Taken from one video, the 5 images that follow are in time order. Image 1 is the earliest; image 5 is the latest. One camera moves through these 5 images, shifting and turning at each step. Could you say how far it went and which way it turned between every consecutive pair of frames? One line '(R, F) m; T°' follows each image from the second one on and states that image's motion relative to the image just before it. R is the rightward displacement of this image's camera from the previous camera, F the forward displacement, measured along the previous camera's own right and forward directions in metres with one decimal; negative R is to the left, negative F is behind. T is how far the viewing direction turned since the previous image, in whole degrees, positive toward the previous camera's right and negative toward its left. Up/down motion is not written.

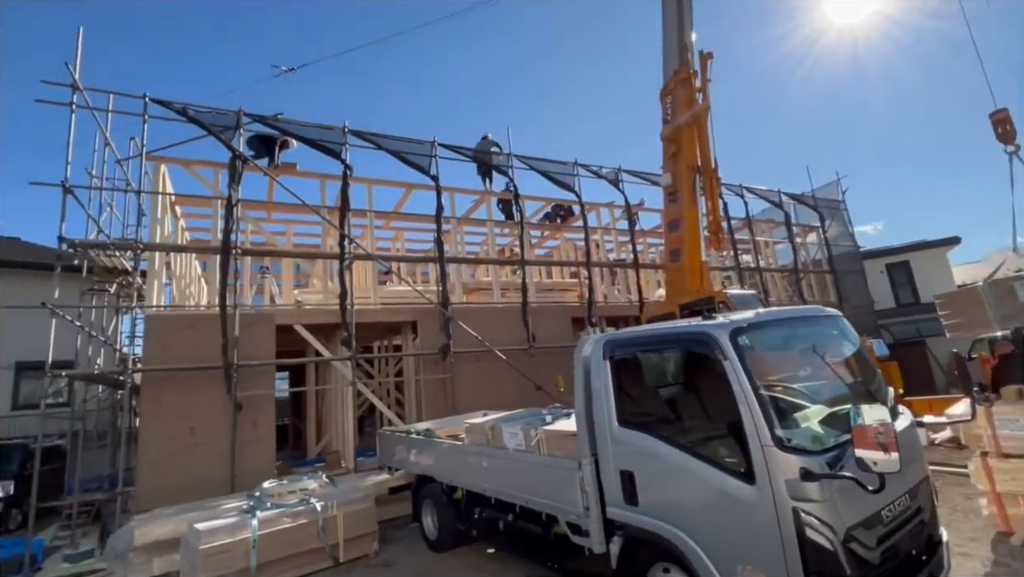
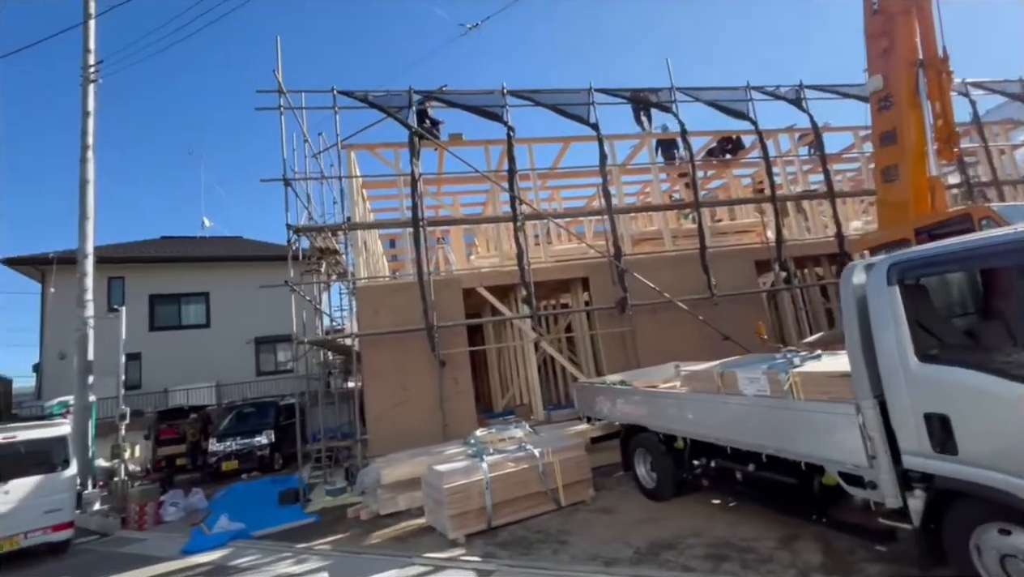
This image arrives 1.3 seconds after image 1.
(-0.7, +0.1) m; -16°
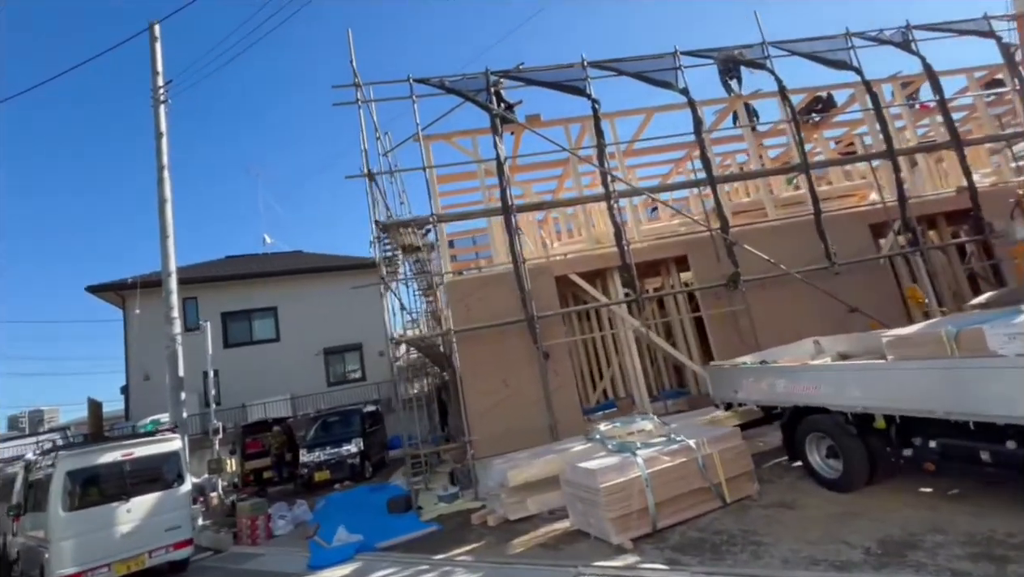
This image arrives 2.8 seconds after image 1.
(-1.0, +0.5) m; -4°
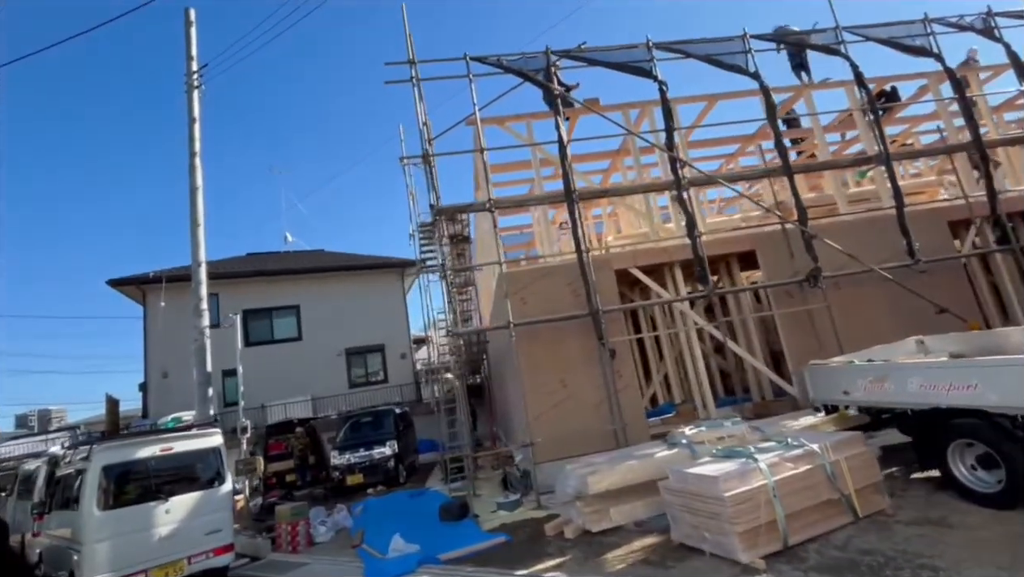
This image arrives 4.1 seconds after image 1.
(-0.8, +0.6) m; -1°
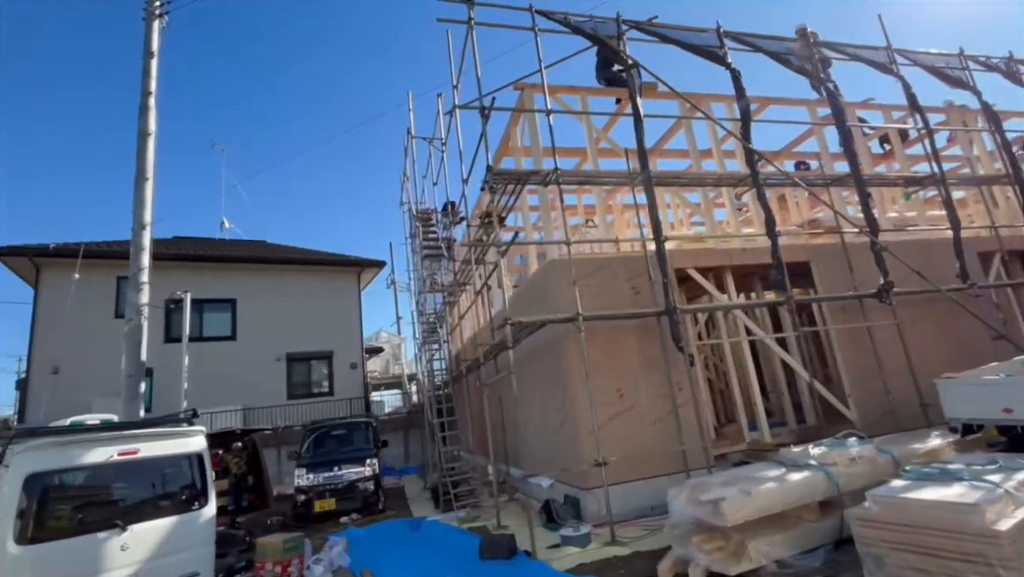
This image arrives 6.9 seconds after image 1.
(-1.7, +1.4) m; +9°
